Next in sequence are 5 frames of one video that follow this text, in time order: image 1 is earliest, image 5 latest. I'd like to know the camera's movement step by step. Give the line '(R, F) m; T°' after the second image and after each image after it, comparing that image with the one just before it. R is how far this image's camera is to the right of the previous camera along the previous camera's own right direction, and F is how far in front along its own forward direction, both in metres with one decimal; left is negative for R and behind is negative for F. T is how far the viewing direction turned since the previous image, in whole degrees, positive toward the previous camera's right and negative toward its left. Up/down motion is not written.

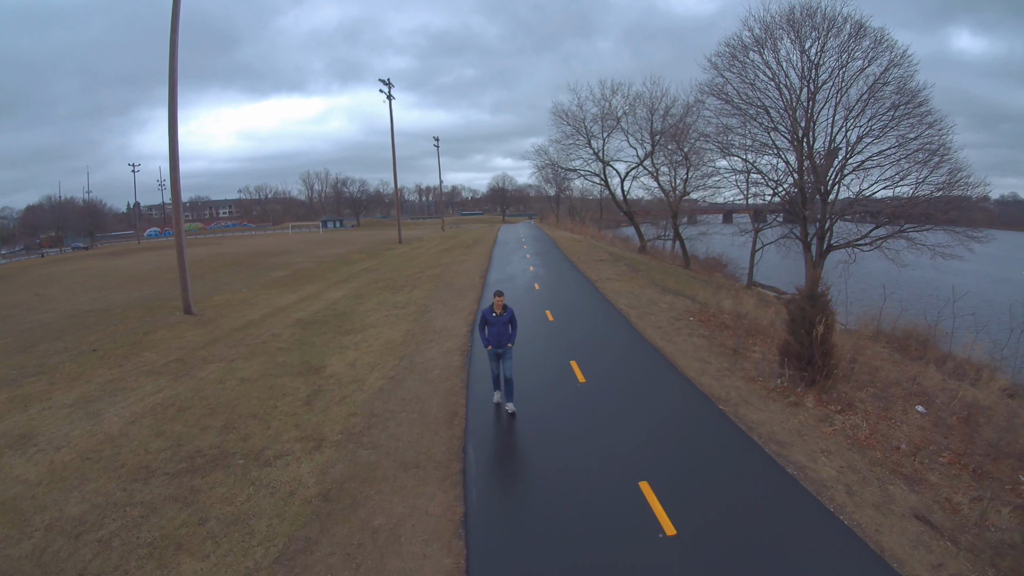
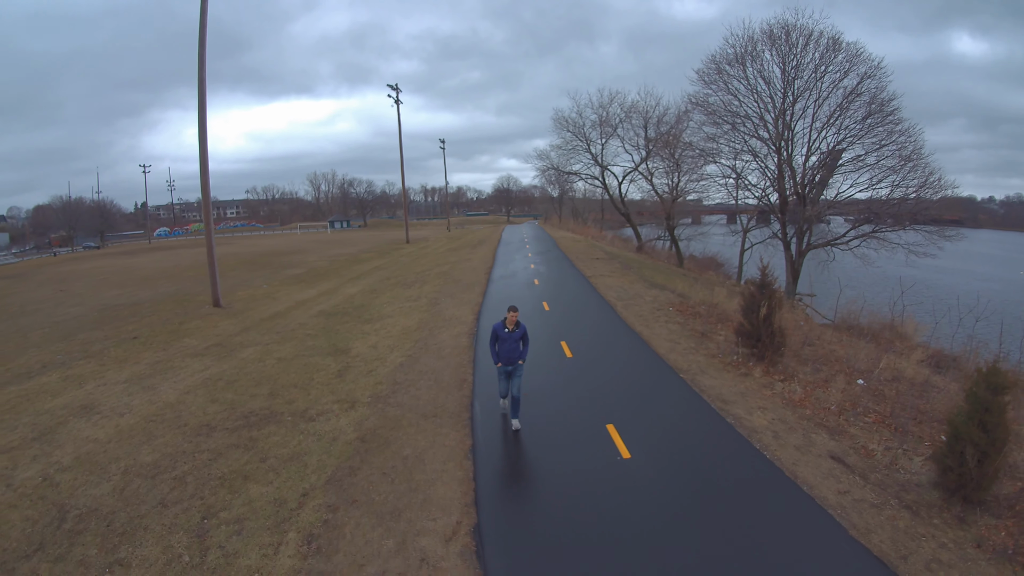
(+0.1, -1.5) m; -1°
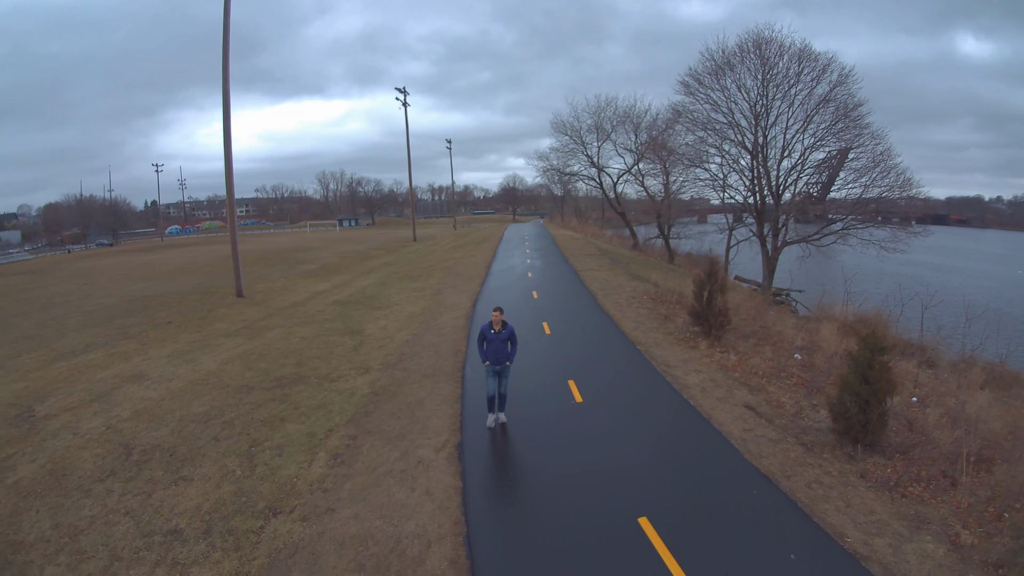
(+0.4, -1.7) m; -1°
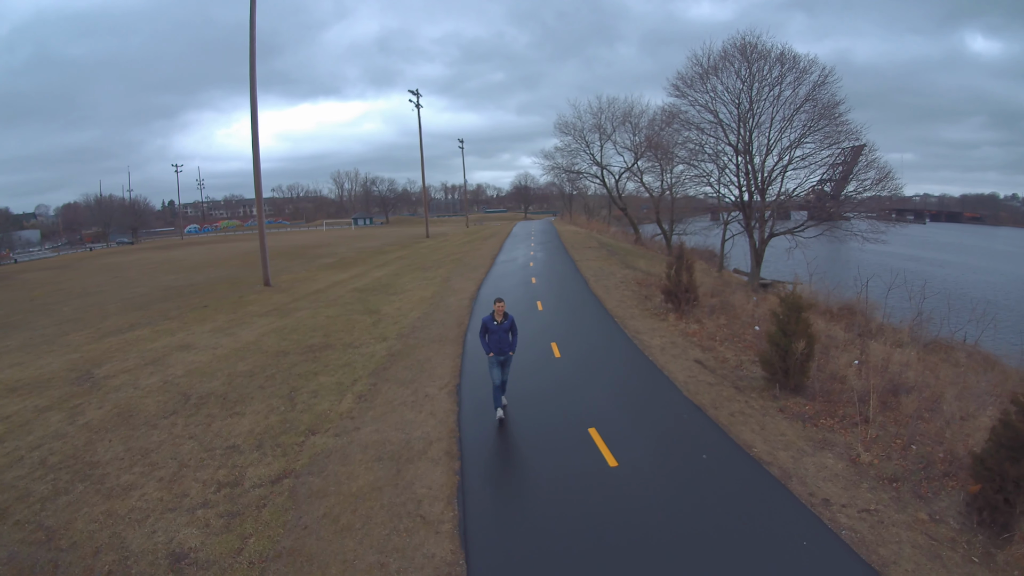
(+0.4, -1.6) m; -1°
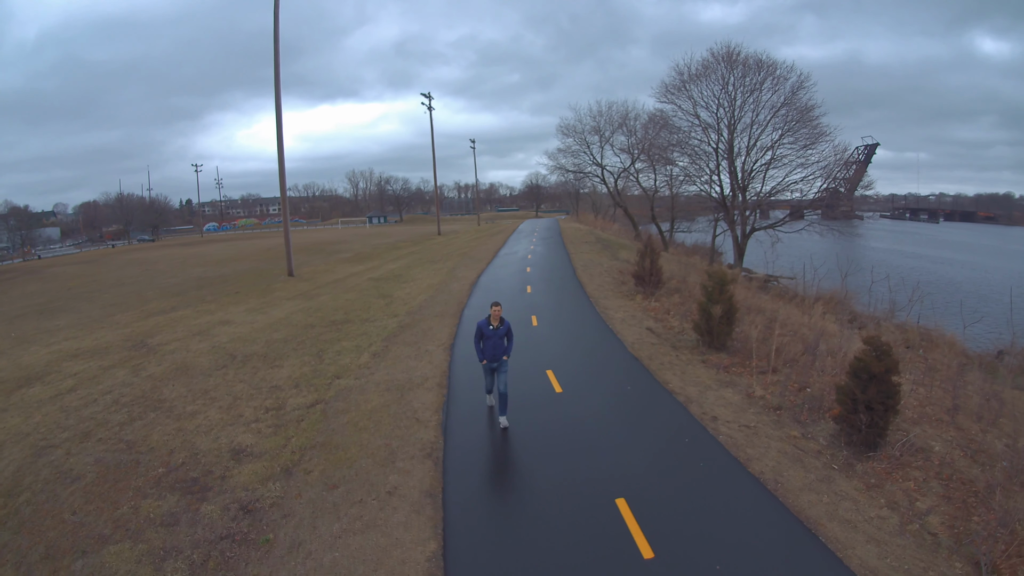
(+0.6, -2.0) m; -2°
